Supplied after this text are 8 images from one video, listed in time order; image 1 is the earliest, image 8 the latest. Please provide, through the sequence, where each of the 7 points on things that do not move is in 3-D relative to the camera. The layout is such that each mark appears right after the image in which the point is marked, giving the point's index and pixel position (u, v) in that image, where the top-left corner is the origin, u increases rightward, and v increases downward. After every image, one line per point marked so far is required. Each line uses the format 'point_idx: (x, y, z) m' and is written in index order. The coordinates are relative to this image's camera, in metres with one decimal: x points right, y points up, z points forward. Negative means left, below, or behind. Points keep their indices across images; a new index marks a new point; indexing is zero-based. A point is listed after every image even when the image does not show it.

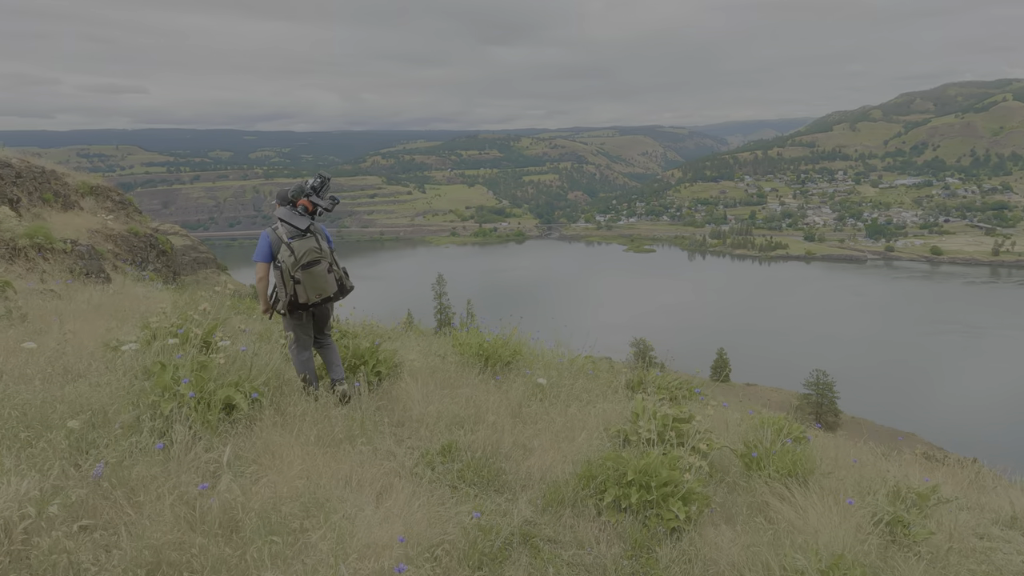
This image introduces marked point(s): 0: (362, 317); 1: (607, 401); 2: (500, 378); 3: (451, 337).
0: (-2.6, -0.6, +11.1) m
1: (+0.9, -1.1, +6.3) m
2: (-0.2, -0.9, +6.4) m
3: (-0.8, -0.6, +7.9) m
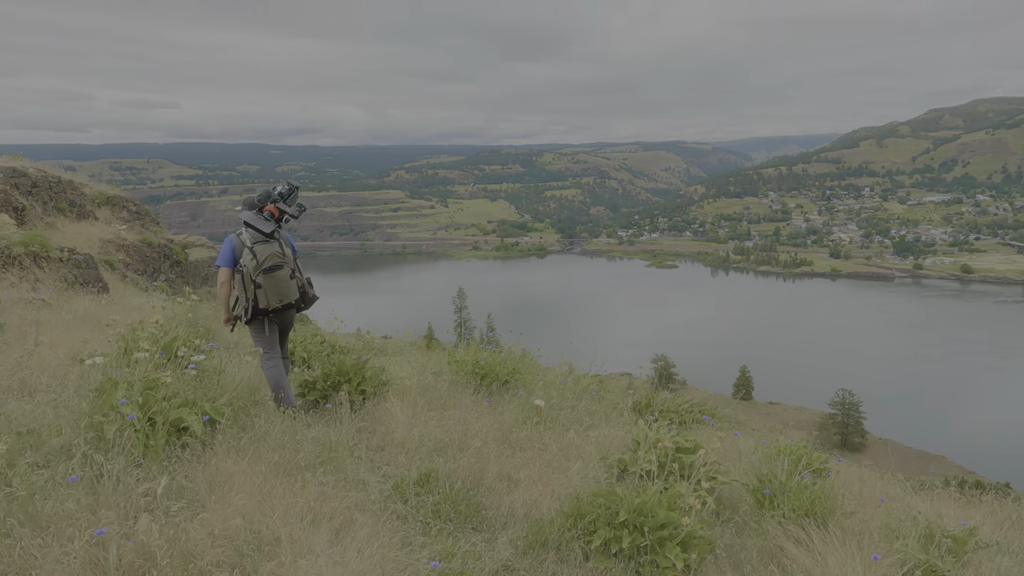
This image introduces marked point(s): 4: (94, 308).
0: (-2.5, -0.8, +10.8) m
1: (+0.9, -1.2, +5.9) m
2: (-0.2, -1.0, +6.0) m
3: (-0.8, -0.8, +7.5) m
4: (-5.1, -0.2, +8.1) m
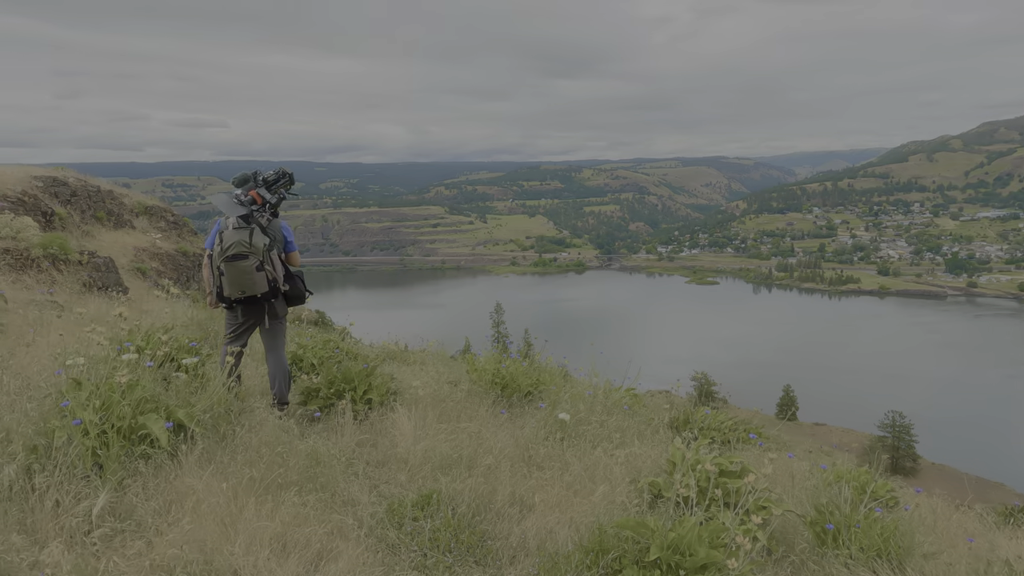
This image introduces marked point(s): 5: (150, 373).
0: (-2.1, -0.9, +10.4) m
1: (+1.0, -1.2, +5.3) m
2: (0.0, -1.0, +5.4) m
3: (-0.5, -0.8, +7.0) m
4: (-4.8, -0.3, +7.8) m
5: (-2.5, -0.5, +4.3) m
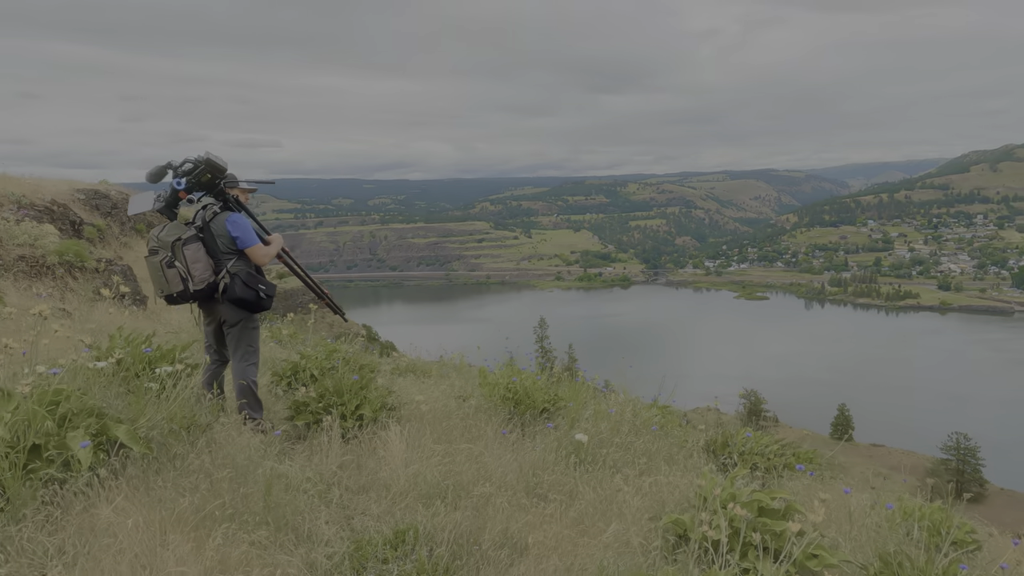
0: (-1.6, -1.1, +9.9) m
1: (+1.1, -1.3, +4.6) m
2: (0.0, -1.1, +4.8) m
3: (-0.3, -0.9, +6.4) m
4: (-4.6, -0.3, +7.5) m
5: (-2.5, -0.5, +3.9) m
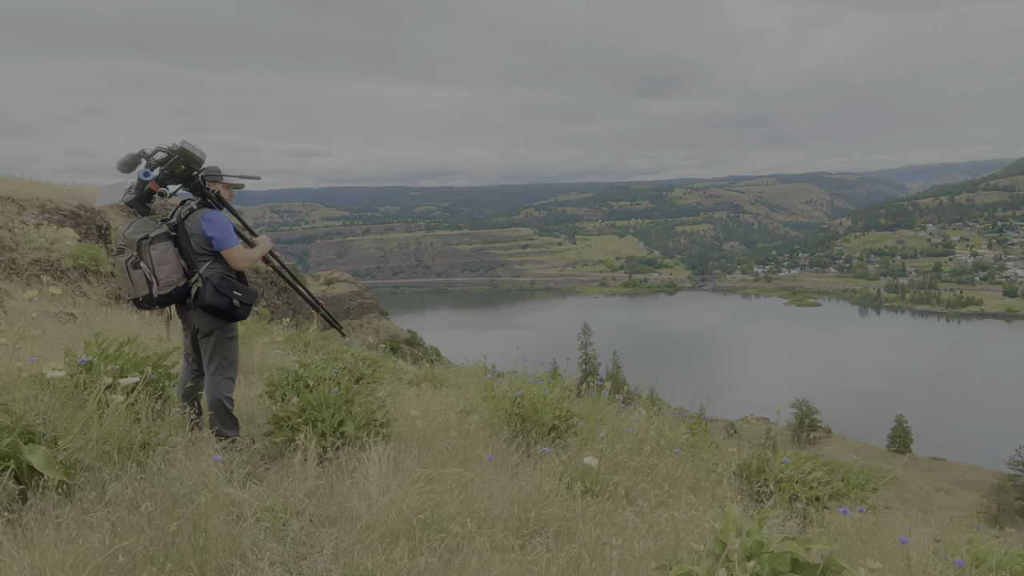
0: (-1.3, -1.1, +9.4) m
1: (+1.1, -1.3, +4.0) m
2: (+0.1, -1.1, +4.3) m
3: (-0.2, -0.9, +5.9) m
4: (-4.4, -0.4, +7.3) m
5: (-2.5, -0.5, +3.6) m
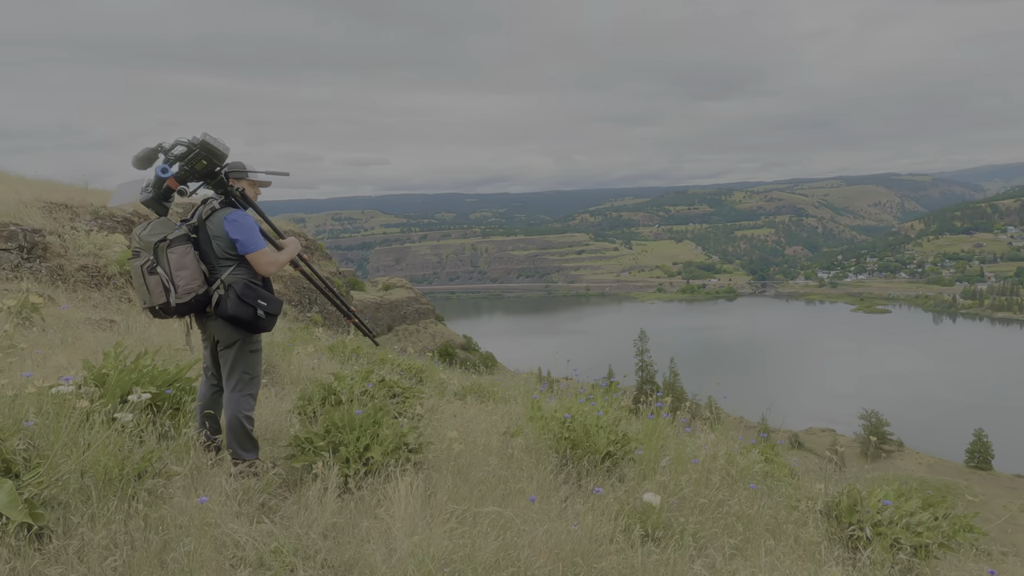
0: (-0.6, -1.2, +9.0) m
1: (+1.3, -1.3, +3.3) m
2: (+0.3, -1.1, +3.7) m
3: (+0.2, -1.0, +5.4) m
4: (-3.8, -0.5, +7.1) m
5: (-2.3, -0.6, +3.2) m
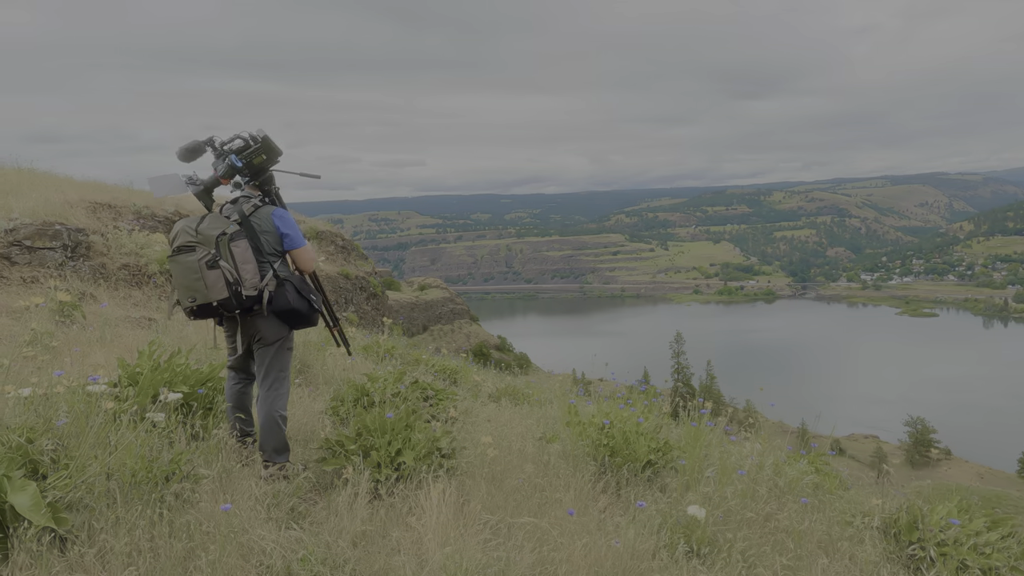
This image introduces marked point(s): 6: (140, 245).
0: (-0.1, -1.2, +8.9) m
1: (+1.5, -1.3, +3.1) m
2: (+0.5, -1.1, +3.6) m
3: (+0.5, -1.0, +5.2) m
4: (-3.4, -0.4, +7.2) m
5: (-2.1, -0.6, +3.2) m
6: (-5.2, +0.6, +9.3) m
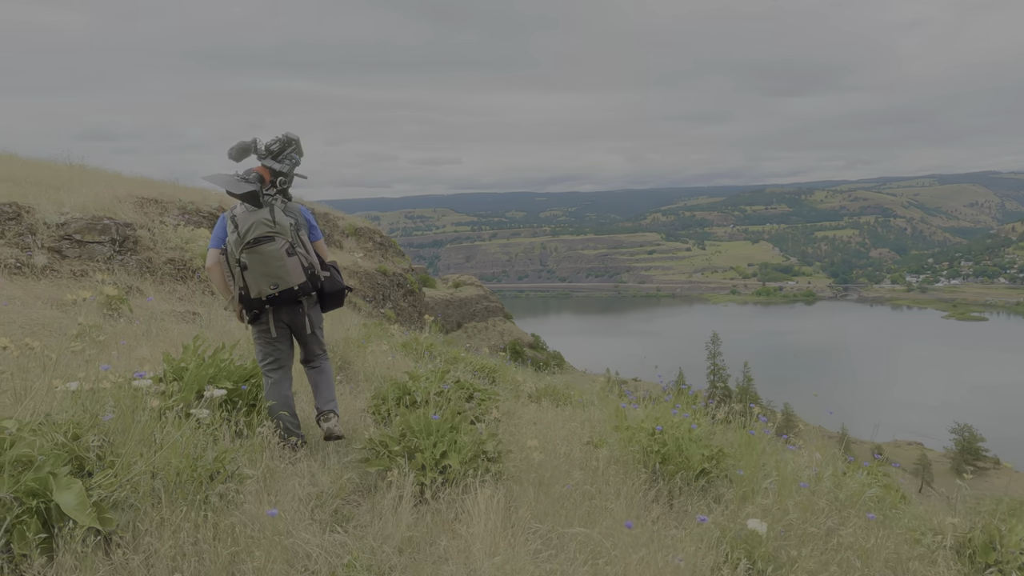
0: (+0.4, -1.2, +8.7) m
1: (+1.7, -1.3, +2.9) m
2: (+0.8, -1.1, +3.4) m
3: (+0.8, -1.0, +5.1) m
4: (-3.0, -0.4, +7.2) m
5: (-1.9, -0.5, +3.2) m
6: (-4.6, +0.7, +9.4) m
